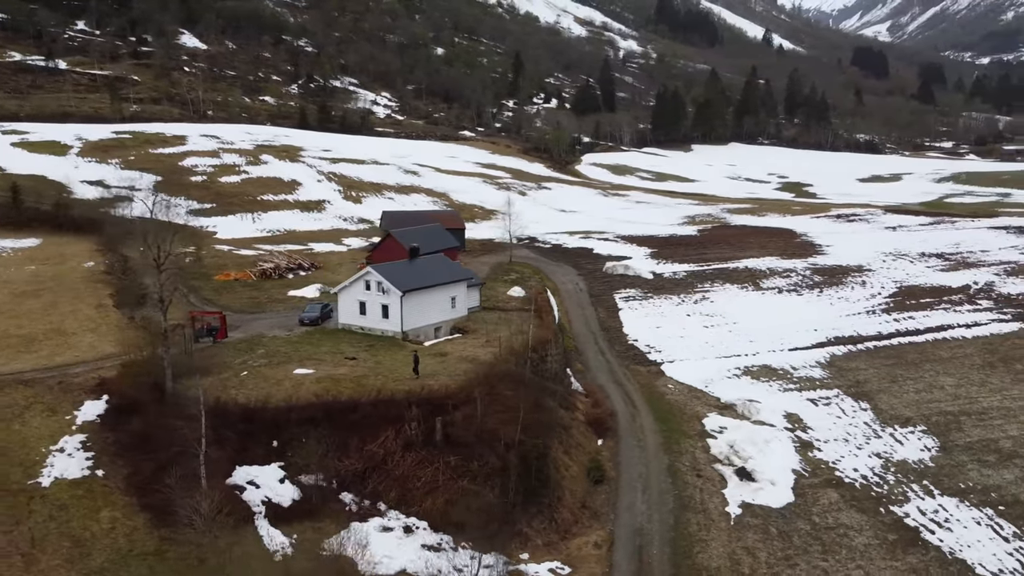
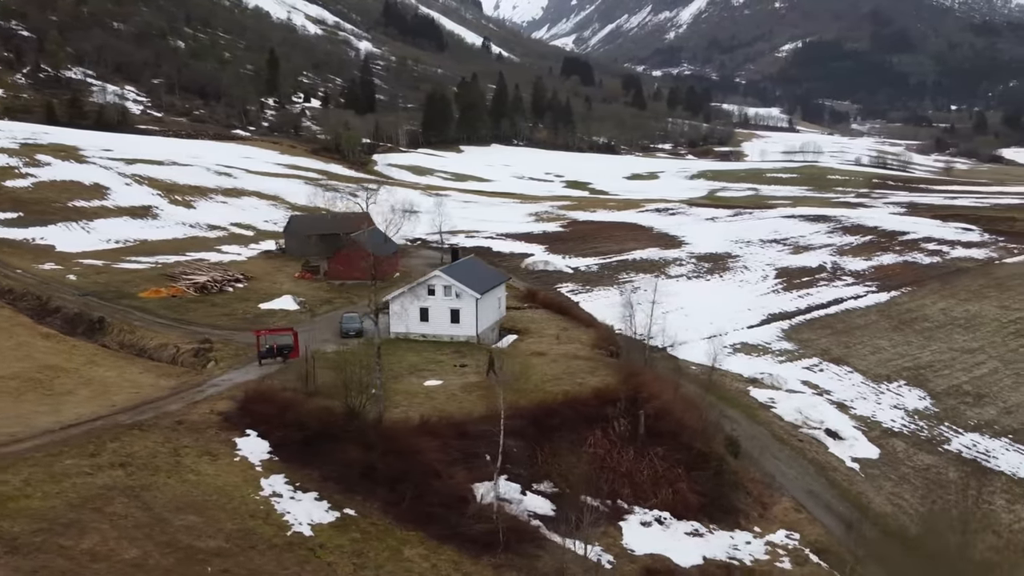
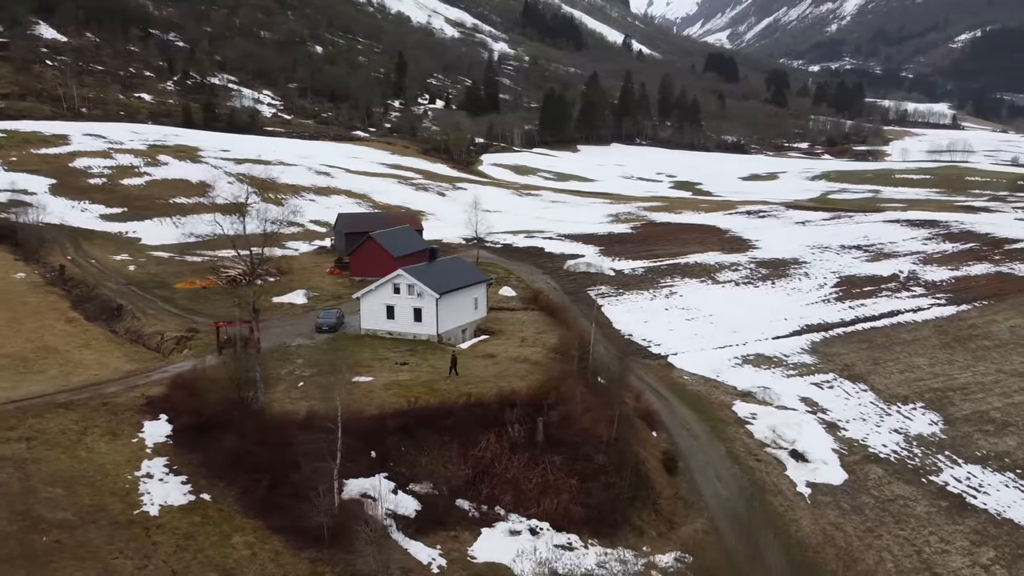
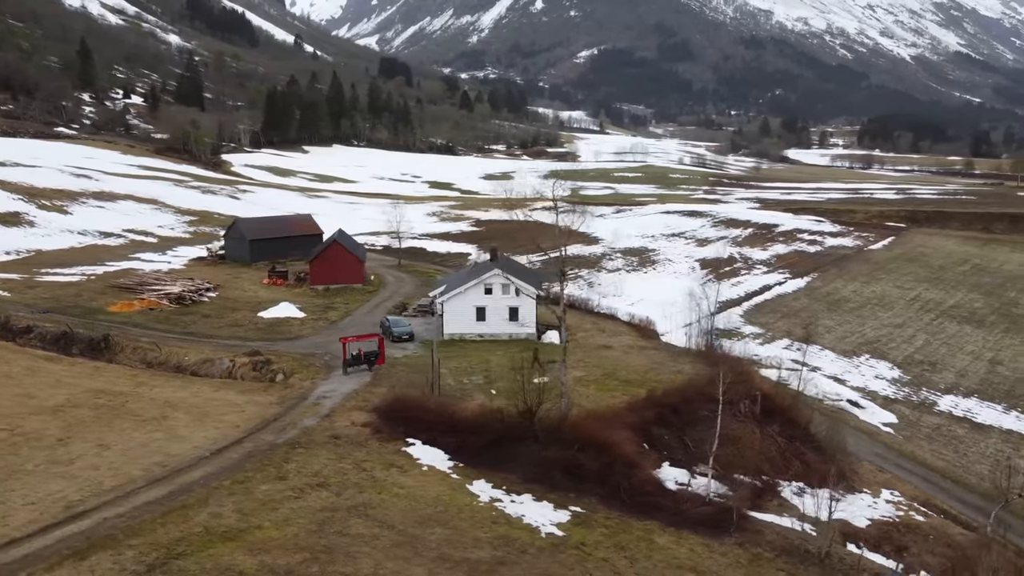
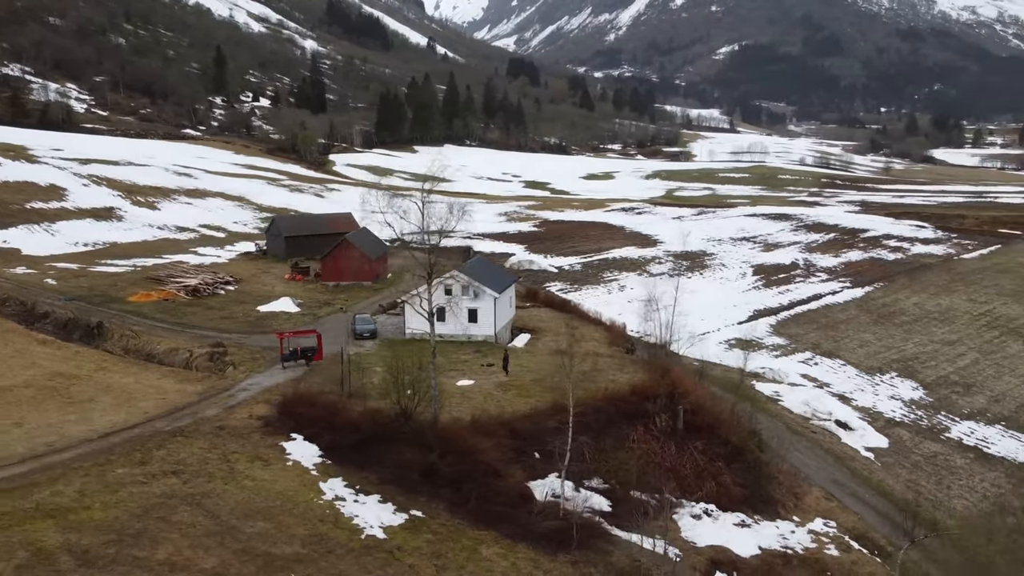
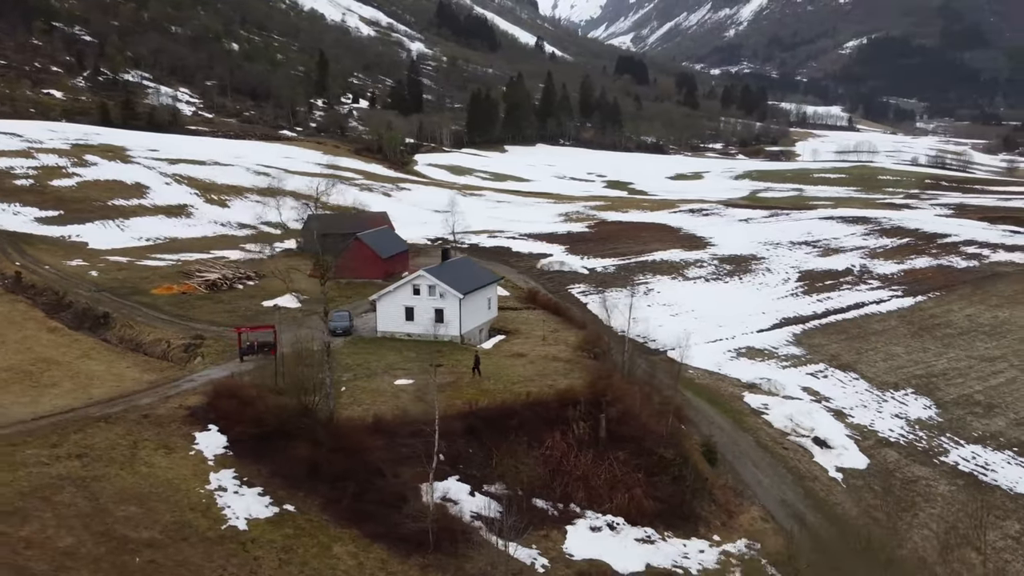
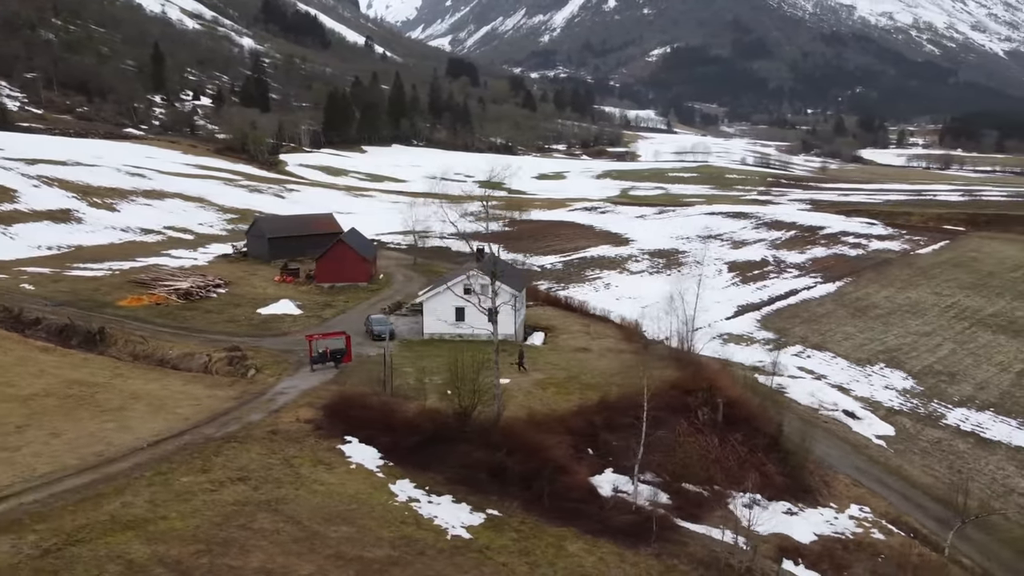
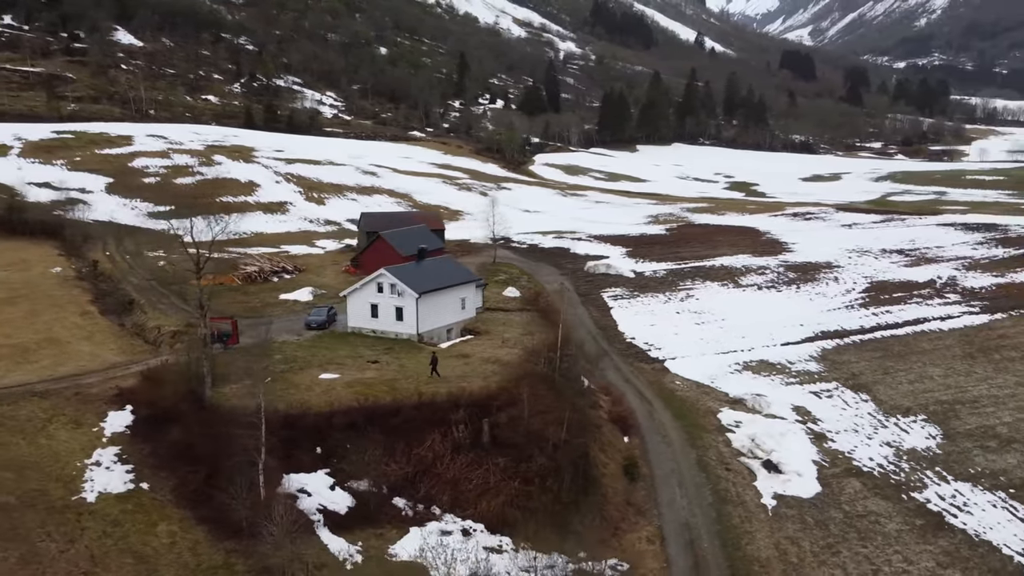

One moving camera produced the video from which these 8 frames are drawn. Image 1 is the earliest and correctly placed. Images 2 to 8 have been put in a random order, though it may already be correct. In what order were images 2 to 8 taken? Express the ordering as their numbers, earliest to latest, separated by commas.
8, 3, 6, 2, 5, 7, 4
